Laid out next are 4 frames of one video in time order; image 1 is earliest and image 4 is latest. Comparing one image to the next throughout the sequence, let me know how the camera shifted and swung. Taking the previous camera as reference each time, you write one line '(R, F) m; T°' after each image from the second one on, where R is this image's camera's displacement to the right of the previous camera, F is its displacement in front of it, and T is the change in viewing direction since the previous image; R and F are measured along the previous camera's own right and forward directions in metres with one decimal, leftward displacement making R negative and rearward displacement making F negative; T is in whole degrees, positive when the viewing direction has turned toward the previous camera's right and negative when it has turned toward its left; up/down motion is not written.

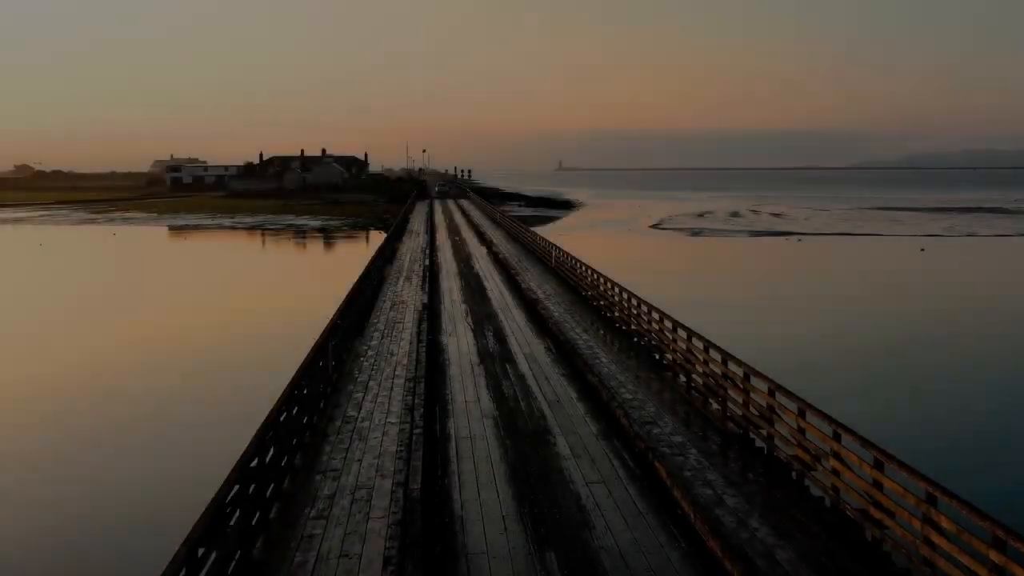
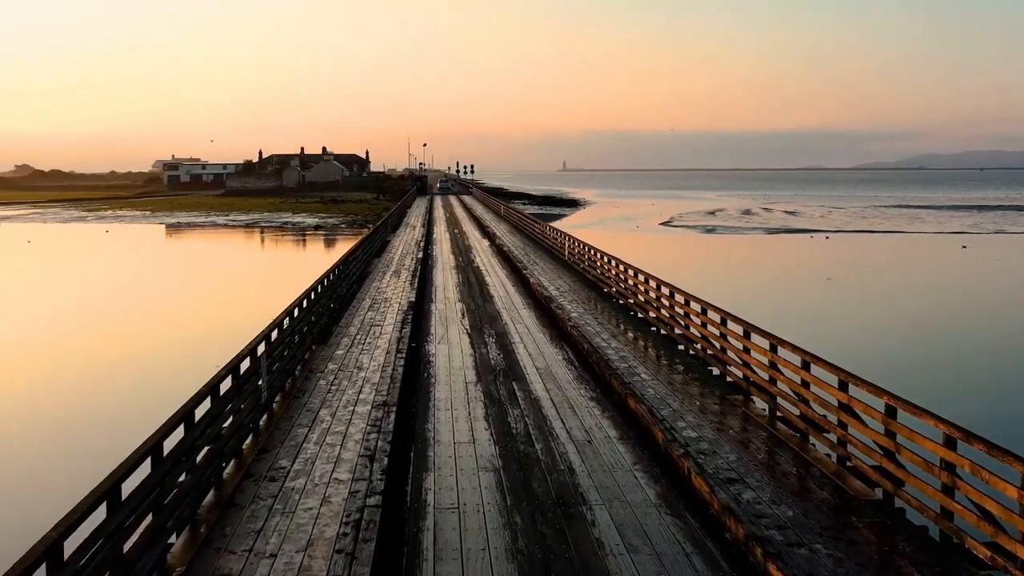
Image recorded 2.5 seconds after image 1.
(-0.1, +3.0) m; 0°
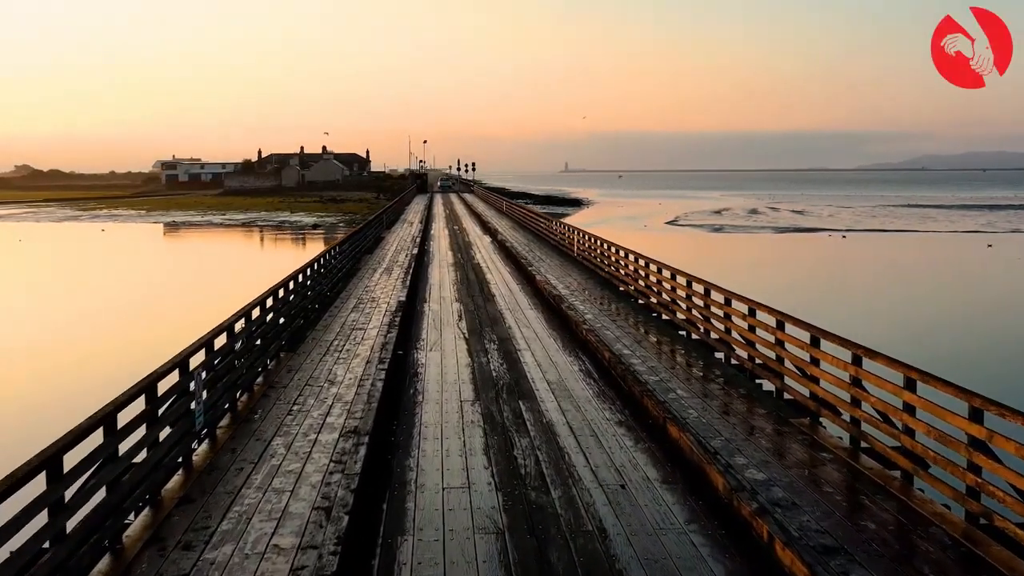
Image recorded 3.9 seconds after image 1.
(-0.1, +1.6) m; 0°
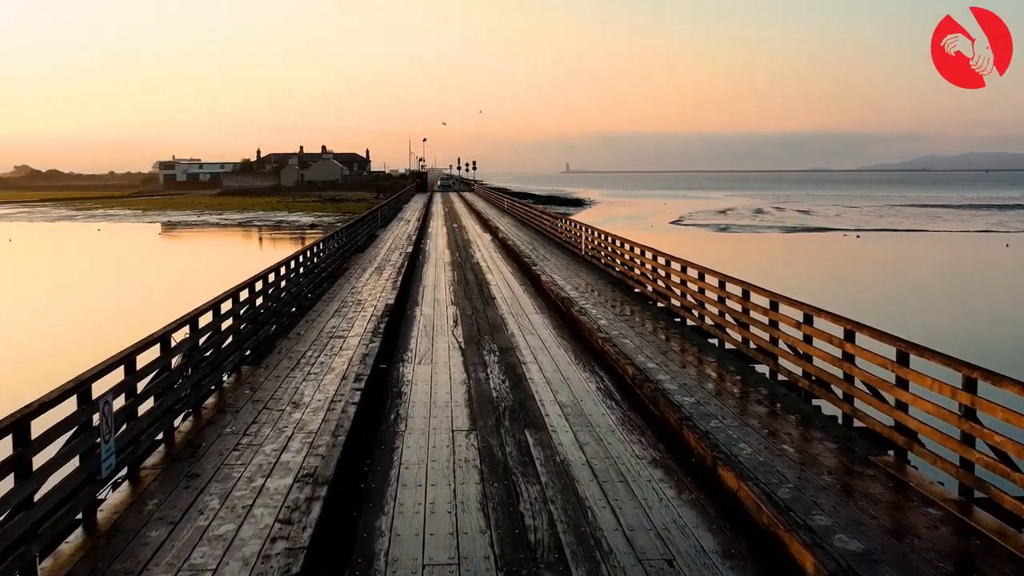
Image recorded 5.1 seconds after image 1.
(0.0, +1.3) m; 0°
